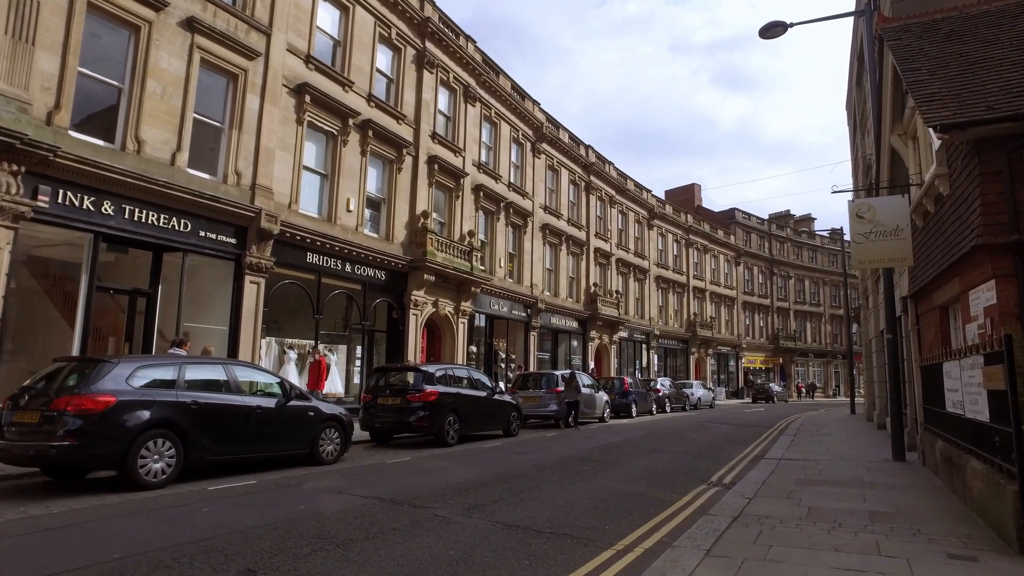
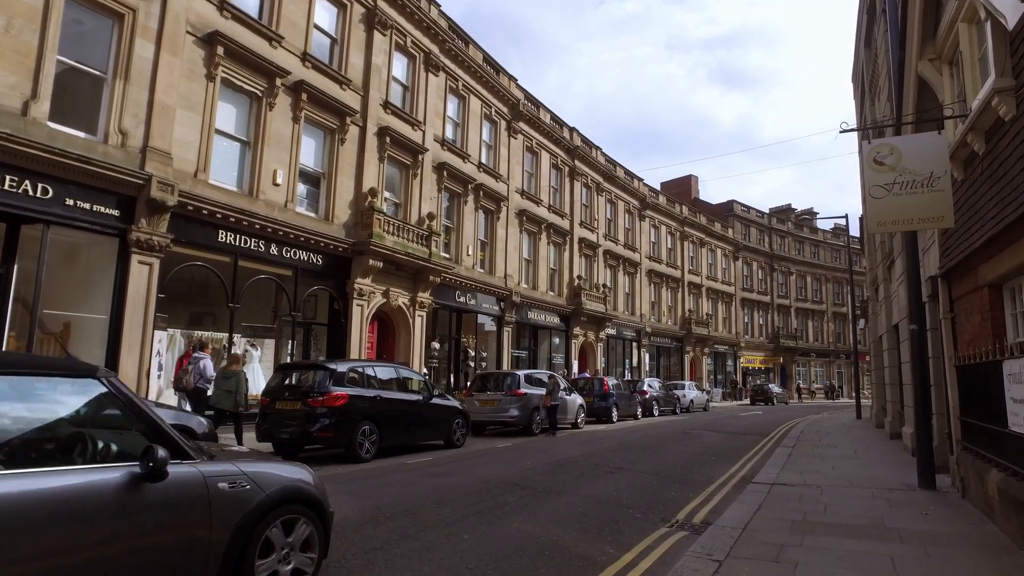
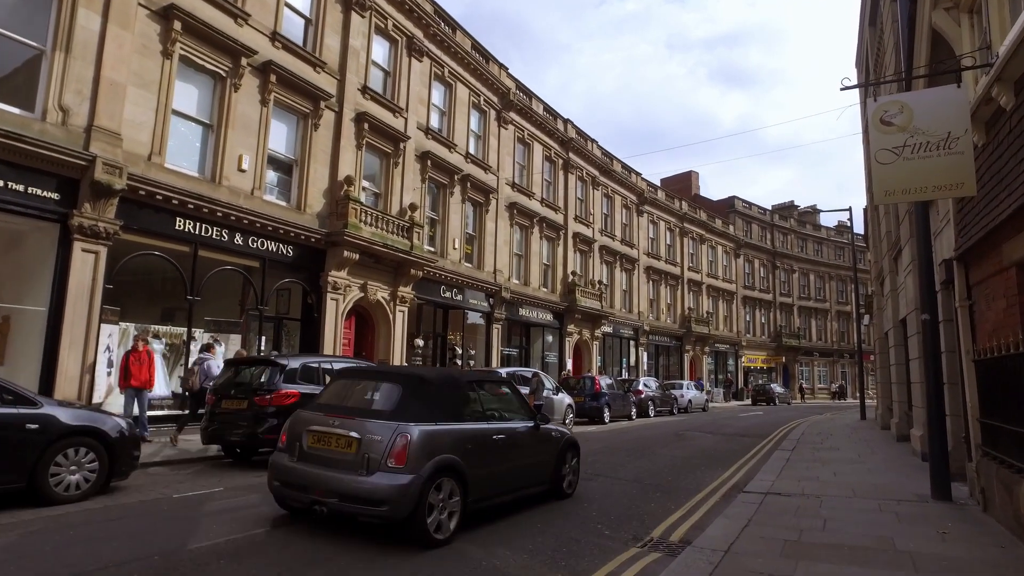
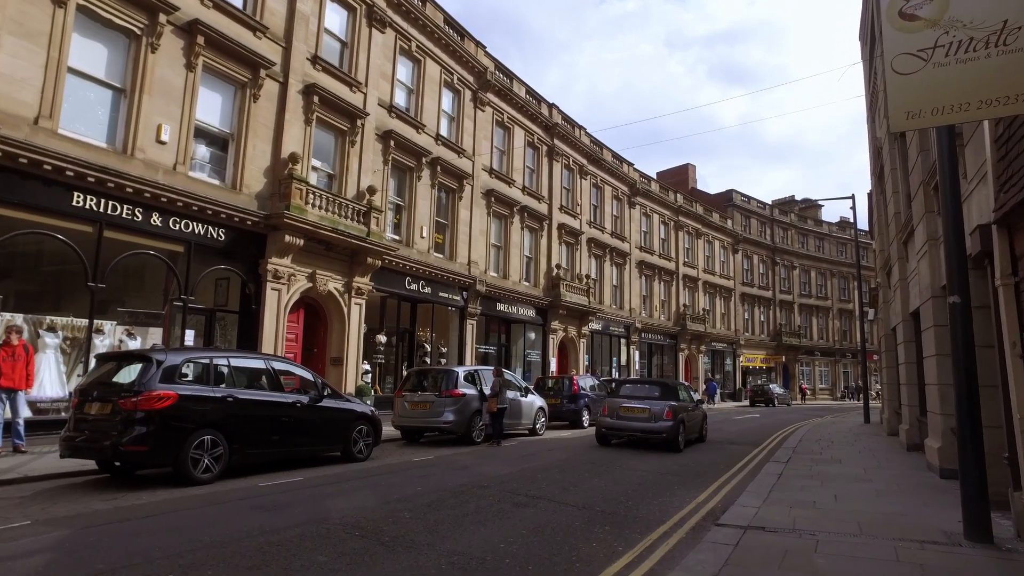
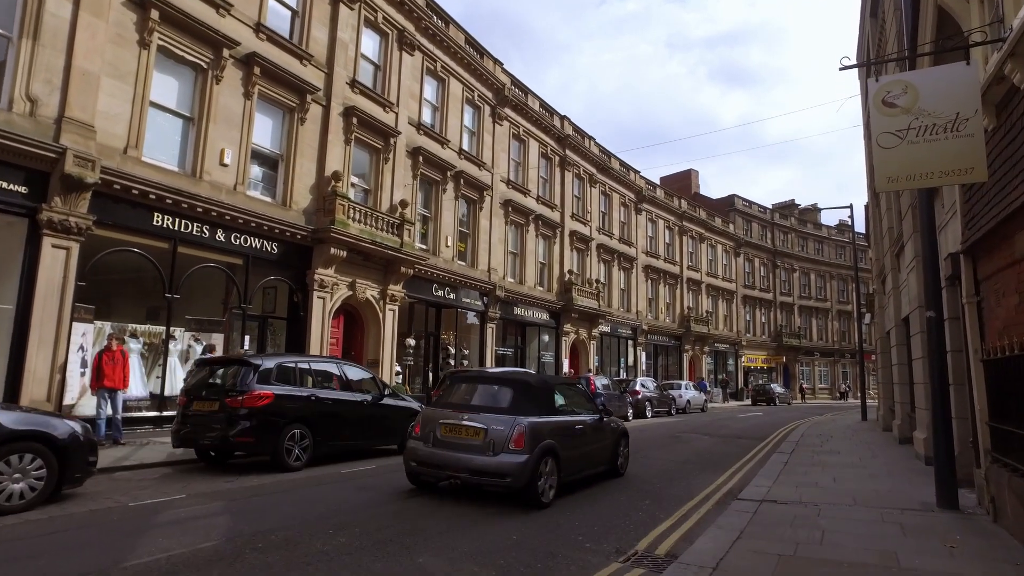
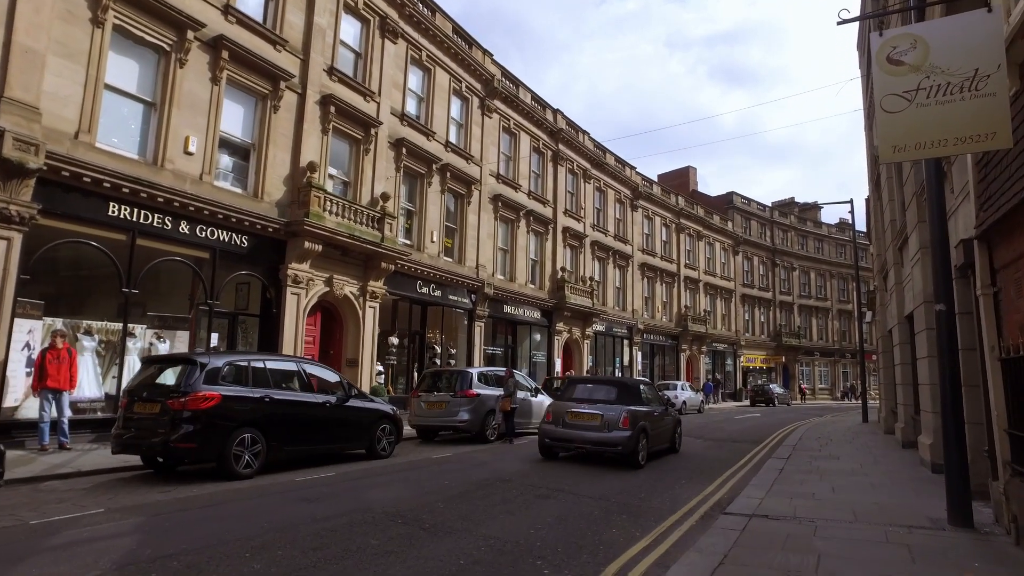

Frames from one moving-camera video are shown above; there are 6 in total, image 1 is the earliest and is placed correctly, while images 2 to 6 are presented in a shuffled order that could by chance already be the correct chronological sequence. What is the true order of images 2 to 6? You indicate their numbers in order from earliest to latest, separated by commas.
2, 3, 5, 6, 4
